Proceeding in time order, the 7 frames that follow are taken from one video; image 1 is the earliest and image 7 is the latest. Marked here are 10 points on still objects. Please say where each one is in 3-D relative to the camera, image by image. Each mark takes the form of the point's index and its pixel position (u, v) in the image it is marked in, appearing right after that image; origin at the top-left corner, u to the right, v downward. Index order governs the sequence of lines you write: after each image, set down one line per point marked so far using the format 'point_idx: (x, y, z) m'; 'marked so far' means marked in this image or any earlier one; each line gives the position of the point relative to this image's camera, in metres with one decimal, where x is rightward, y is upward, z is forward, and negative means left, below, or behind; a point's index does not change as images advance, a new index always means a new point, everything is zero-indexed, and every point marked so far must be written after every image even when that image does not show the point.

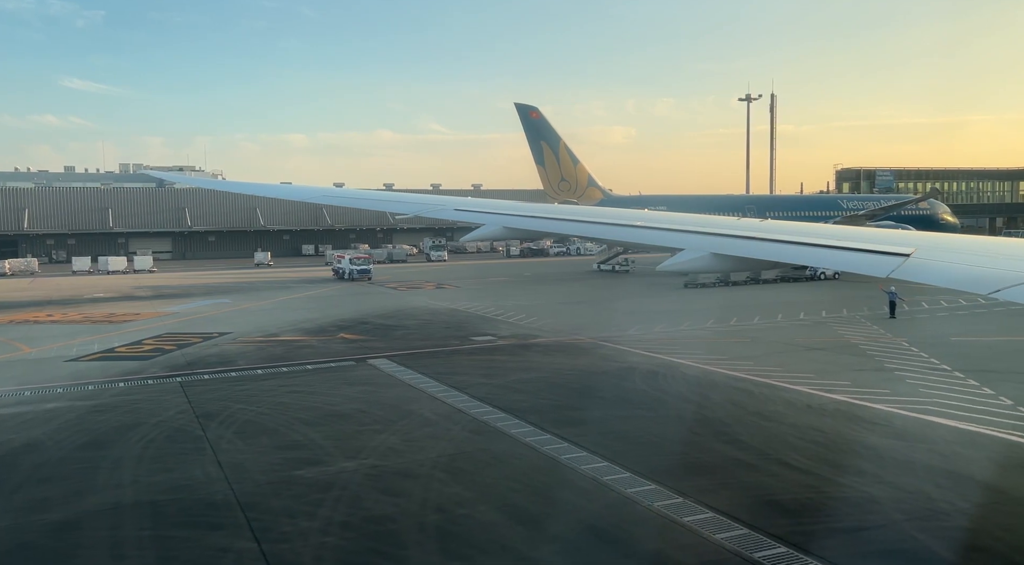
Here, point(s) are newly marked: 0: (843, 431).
0: (+6.0, -2.7, +13.2) m
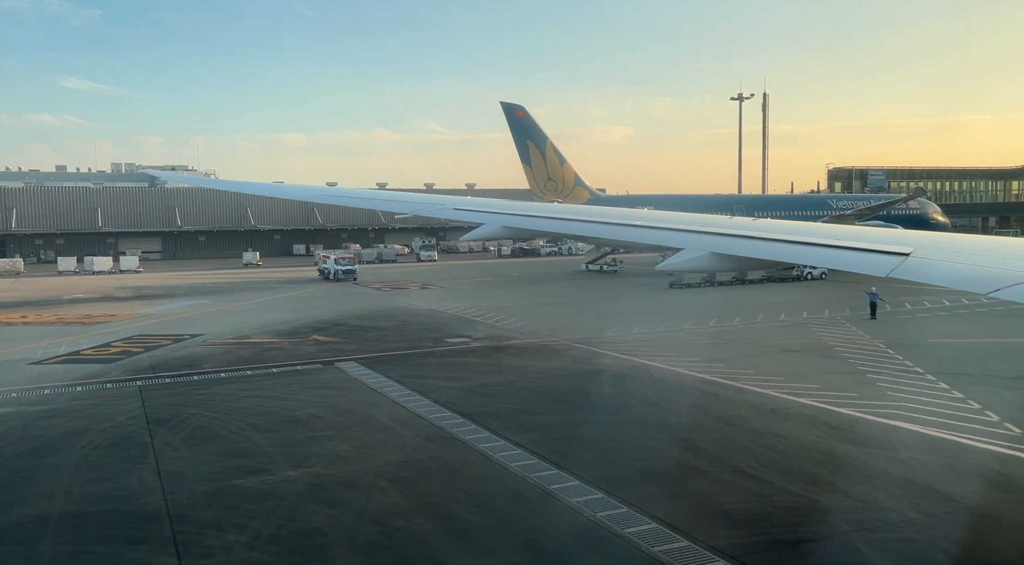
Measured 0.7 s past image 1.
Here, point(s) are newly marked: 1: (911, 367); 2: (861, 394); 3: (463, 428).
0: (+5.2, -2.8, +12.9) m
1: (+10.5, -2.2, +19.1) m
2: (+7.8, -2.5, +16.2) m
3: (-0.9, -2.8, +13.6) m
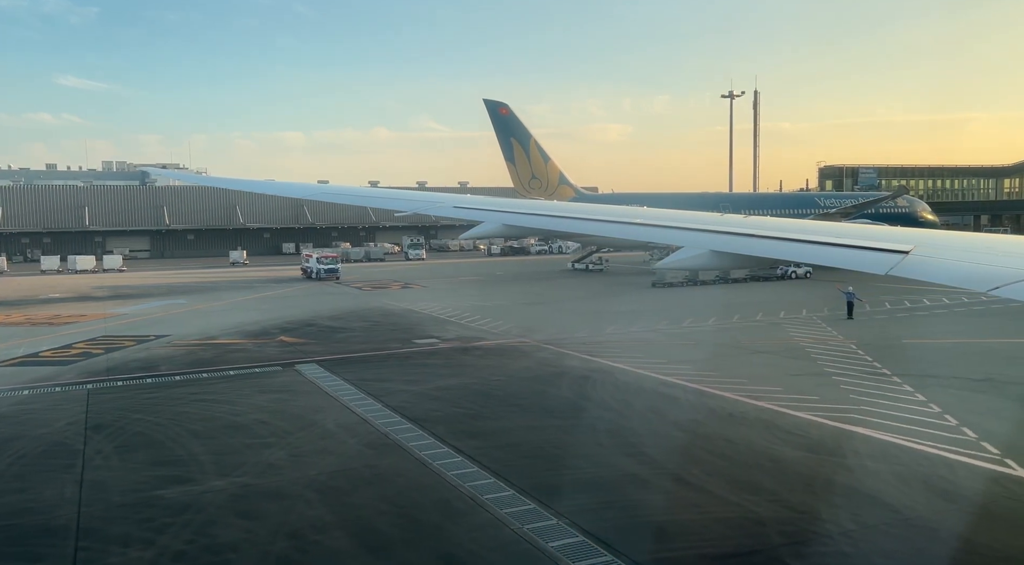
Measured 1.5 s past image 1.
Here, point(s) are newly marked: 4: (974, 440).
0: (+4.2, -2.8, +12.6) m
1: (+9.5, -2.2, +18.8) m
2: (+6.8, -2.5, +15.9) m
3: (-1.9, -2.8, +13.3) m
4: (+8.0, -2.7, +12.6) m
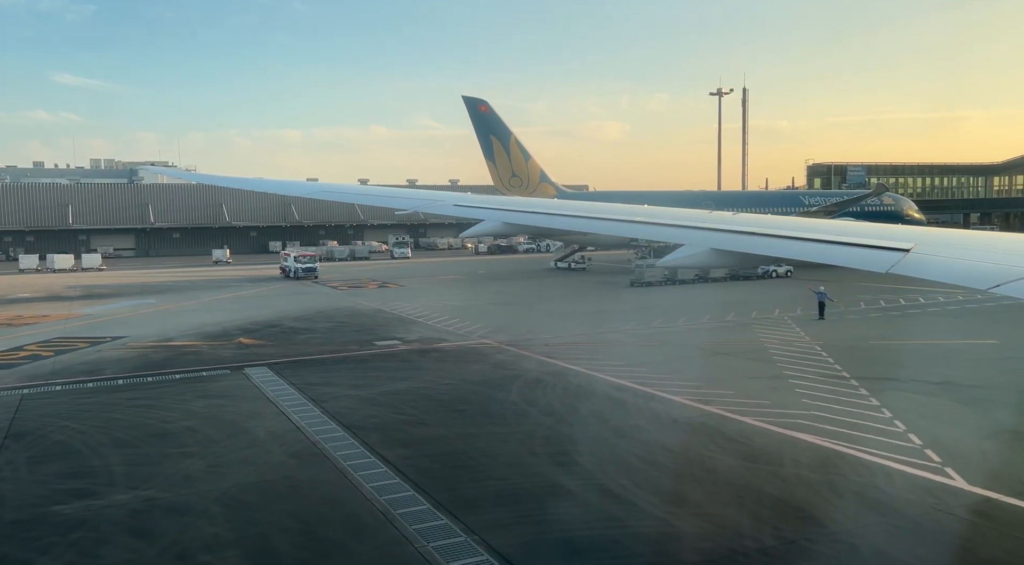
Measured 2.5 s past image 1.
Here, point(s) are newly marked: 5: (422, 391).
0: (+3.1, -2.8, +12.2) m
1: (+8.3, -2.3, +18.4) m
2: (+5.6, -2.6, +15.5) m
3: (-3.1, -2.8, +12.8) m
4: (+6.8, -2.8, +12.2) m
5: (-2.1, -2.5, +16.7) m
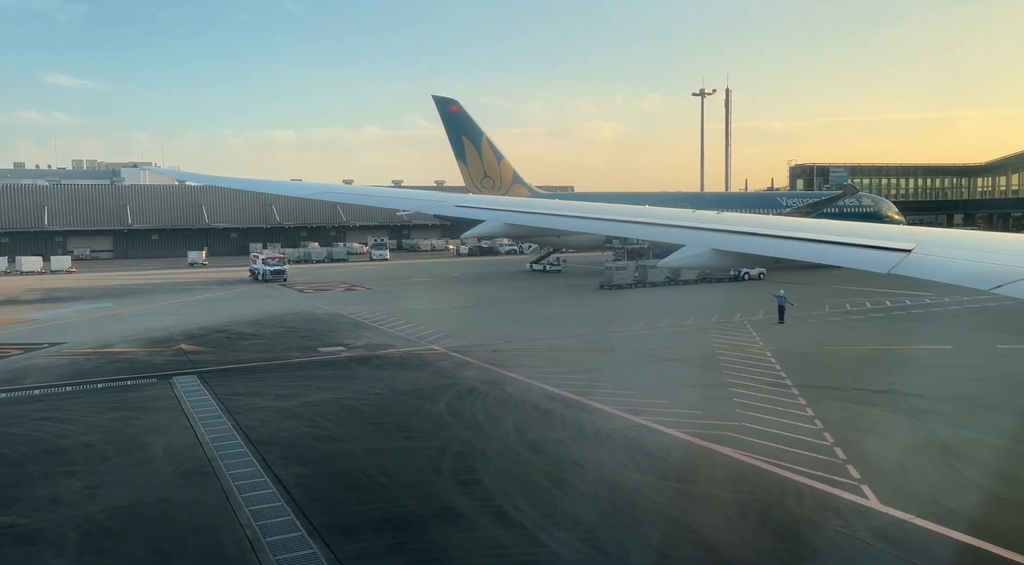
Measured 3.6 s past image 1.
0: (+1.5, -3.0, +11.6) m
1: (+6.6, -2.4, +17.9) m
2: (+4.0, -2.7, +14.9) m
3: (-4.7, -3.0, +12.1) m
4: (+5.3, -2.9, +11.6) m
5: (-3.7, -2.7, +16.1) m
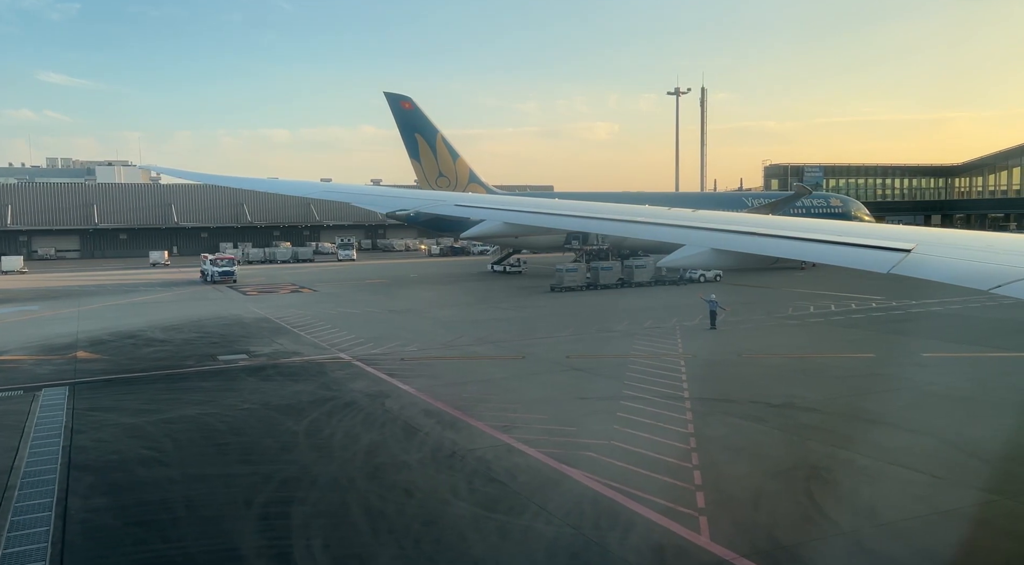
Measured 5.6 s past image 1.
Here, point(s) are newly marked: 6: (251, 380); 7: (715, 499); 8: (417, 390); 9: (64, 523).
0: (-1.1, -3.1, +10.6) m
1: (+3.9, -2.5, +17.0) m
2: (+1.4, -2.8, +14.0) m
3: (-7.3, -3.1, +11.1) m
4: (+2.7, -3.1, +10.7) m
5: (-6.4, -2.8, +15.0) m
6: (-6.8, -2.6, +19.1) m
7: (+2.9, -3.1, +10.3) m
8: (-2.2, -2.6, +17.5) m
9: (-6.0, -3.2, +9.8) m
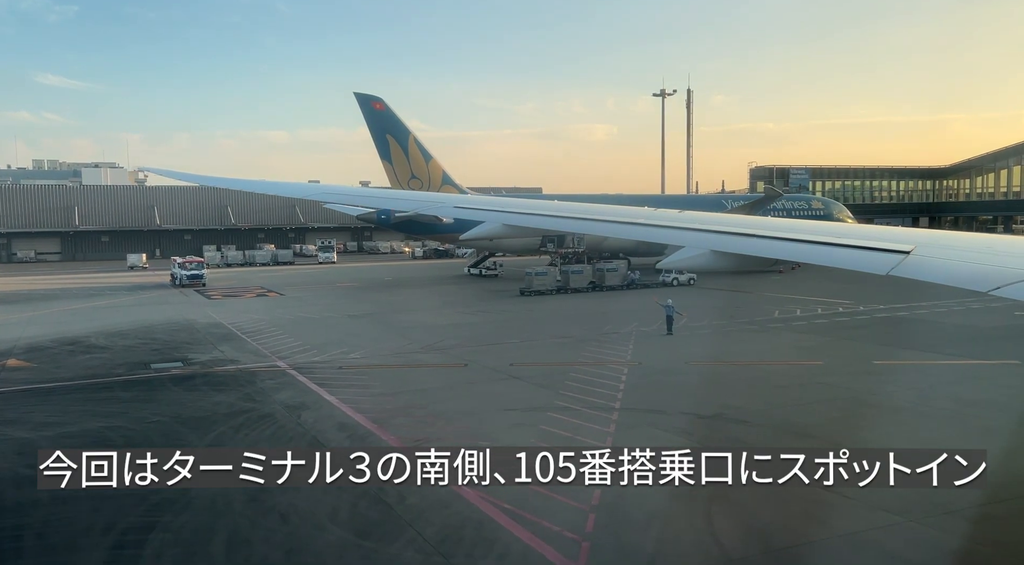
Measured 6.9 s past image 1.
0: (-2.7, -3.3, +9.9) m
1: (+2.3, -2.7, +16.4) m
2: (-0.3, -3.0, +13.4) m
3: (-8.9, -3.3, +10.4) m
4: (+1.0, -3.2, +10.1) m
5: (-8.0, -3.0, +14.3) m
6: (-8.5, -2.7, +18.4) m
7: (+1.3, -3.2, +9.7) m
8: (-3.9, -2.8, +16.9) m
9: (-7.6, -3.4, +9.1) m
